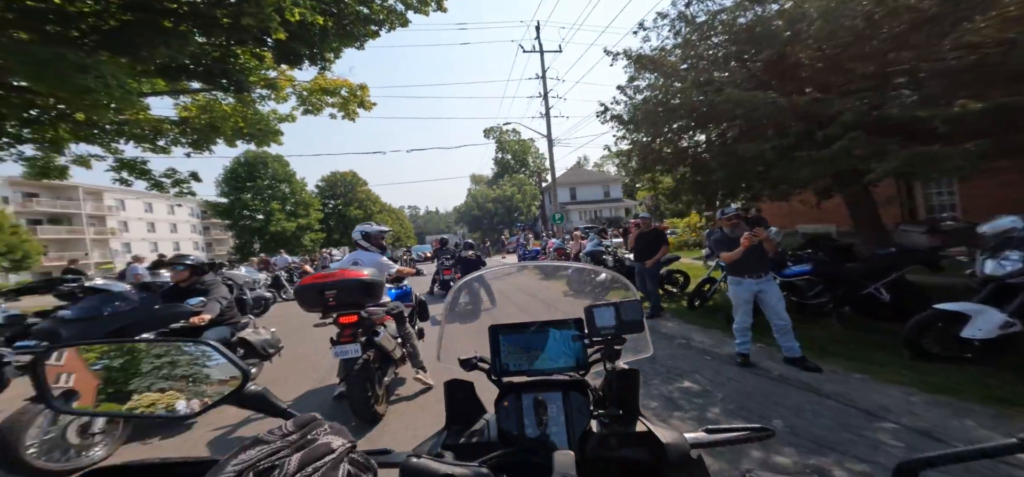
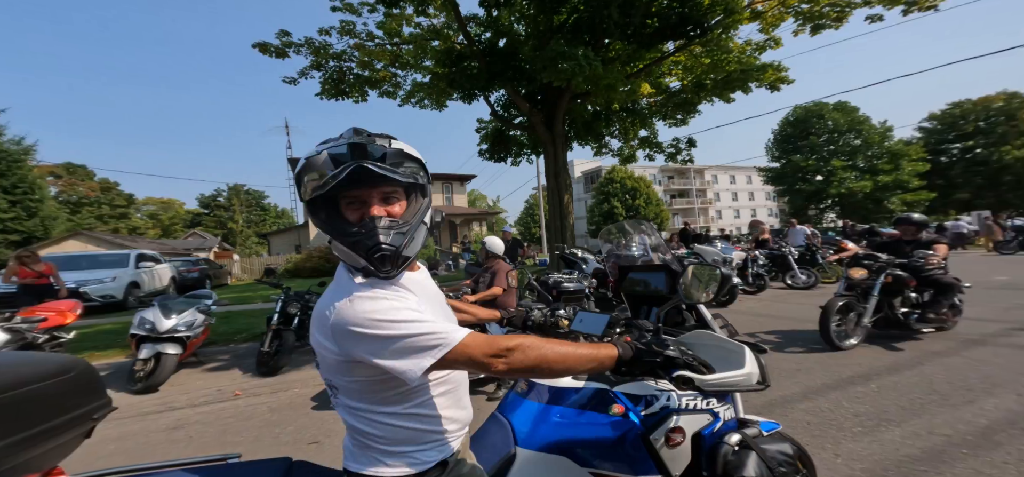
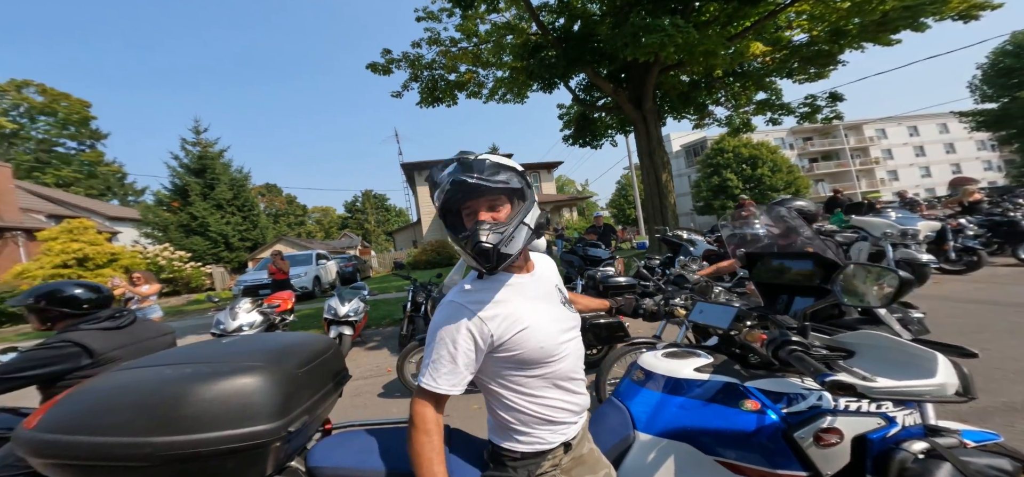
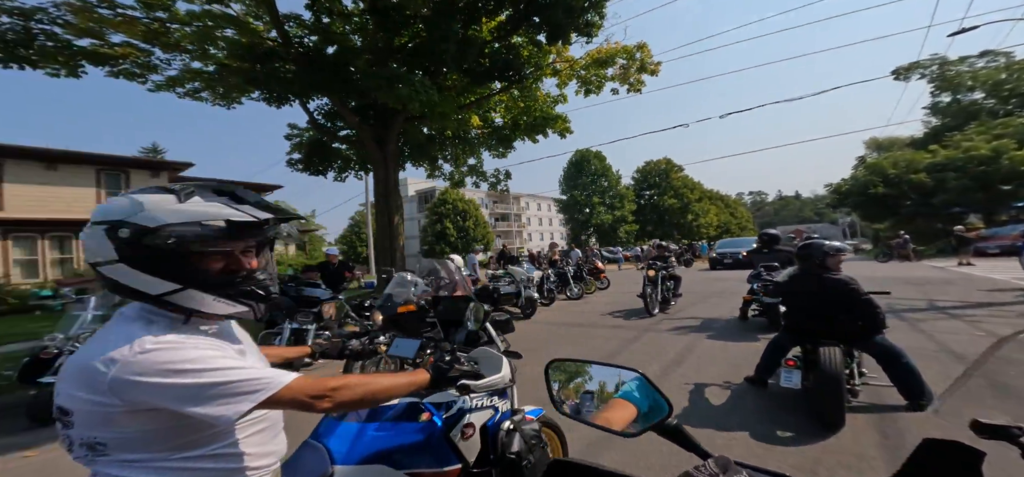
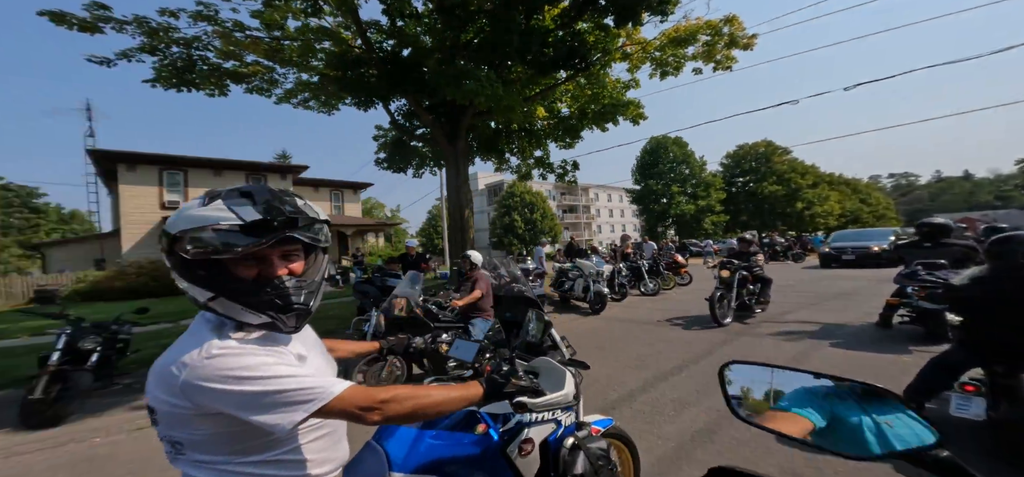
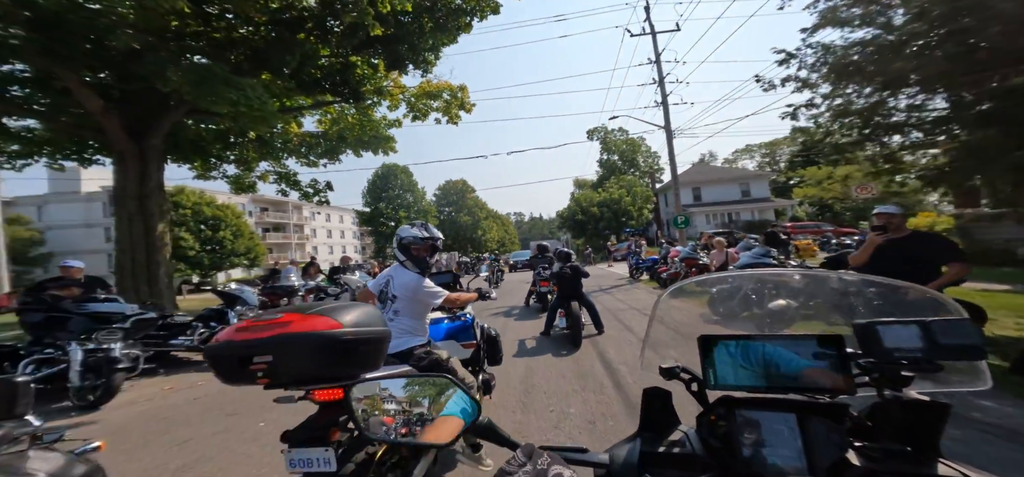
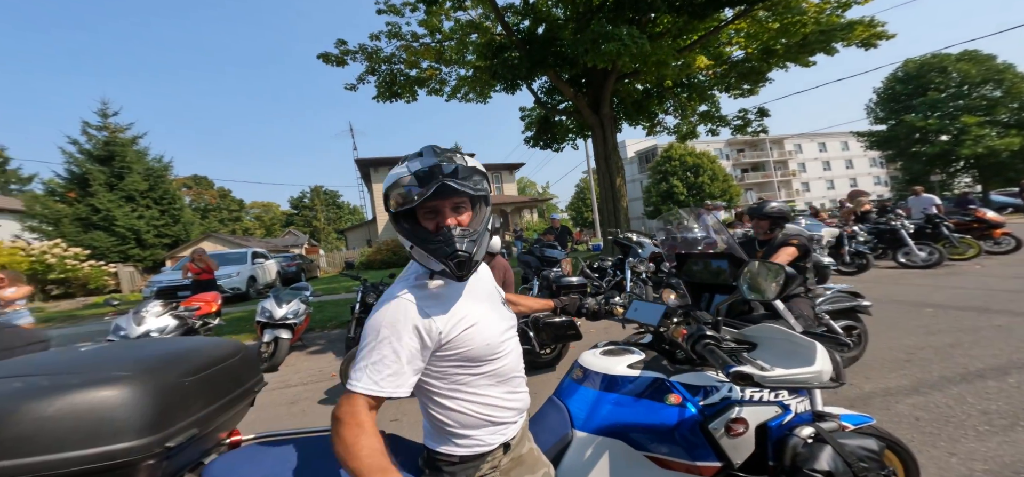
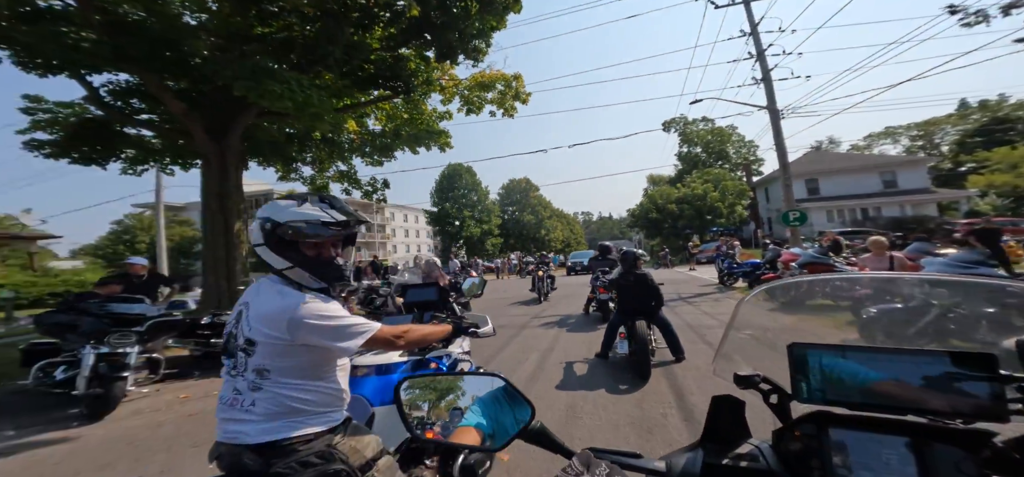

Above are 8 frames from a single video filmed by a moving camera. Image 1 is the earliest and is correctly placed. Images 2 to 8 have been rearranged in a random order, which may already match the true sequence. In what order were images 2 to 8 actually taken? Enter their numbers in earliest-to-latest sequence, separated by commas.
6, 8, 4, 5, 2, 7, 3
